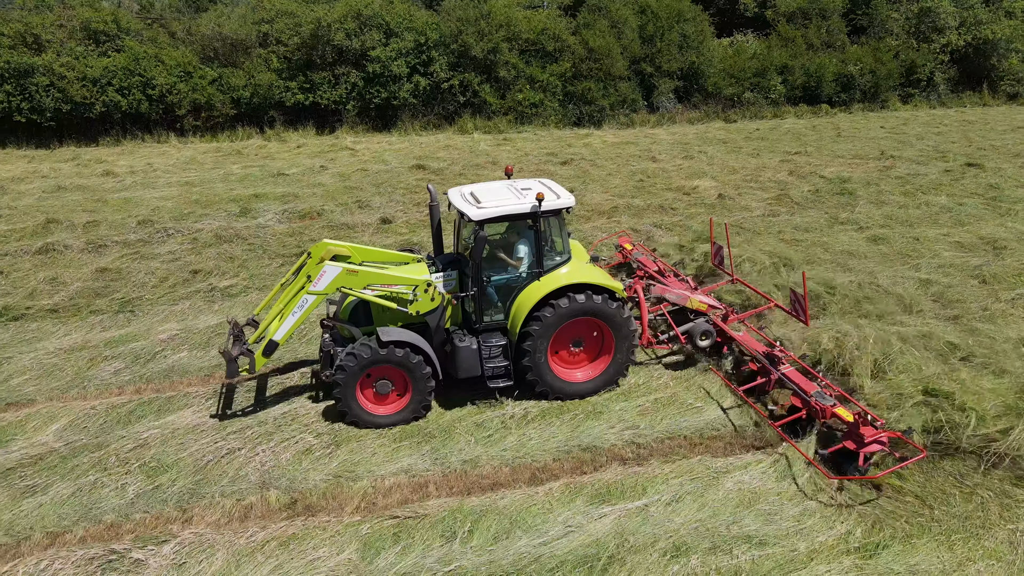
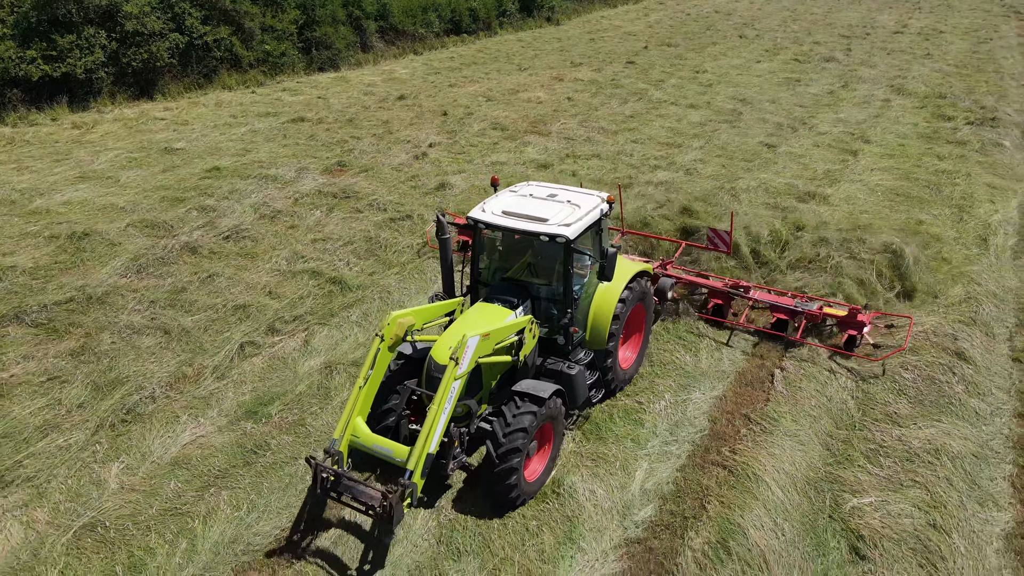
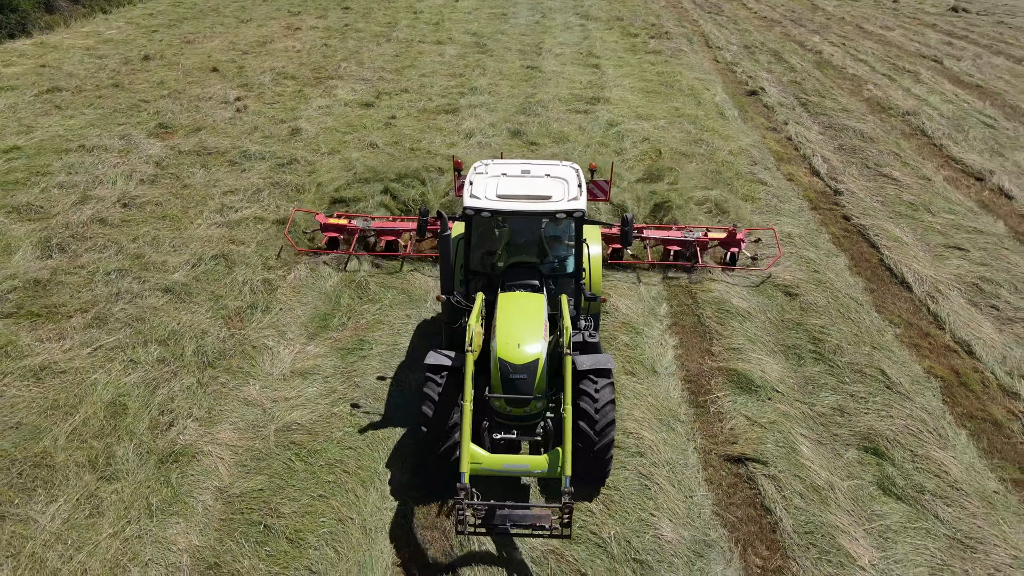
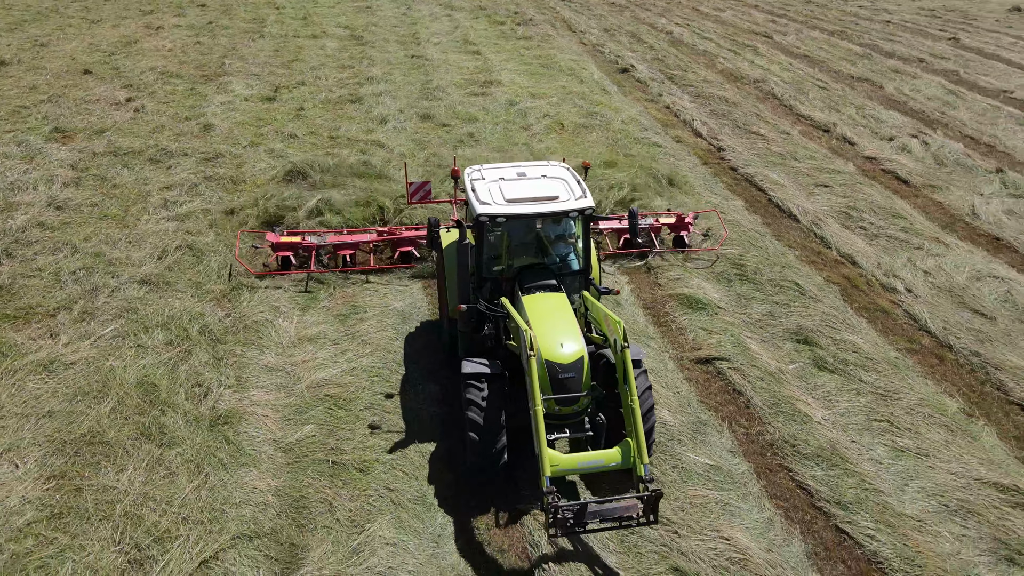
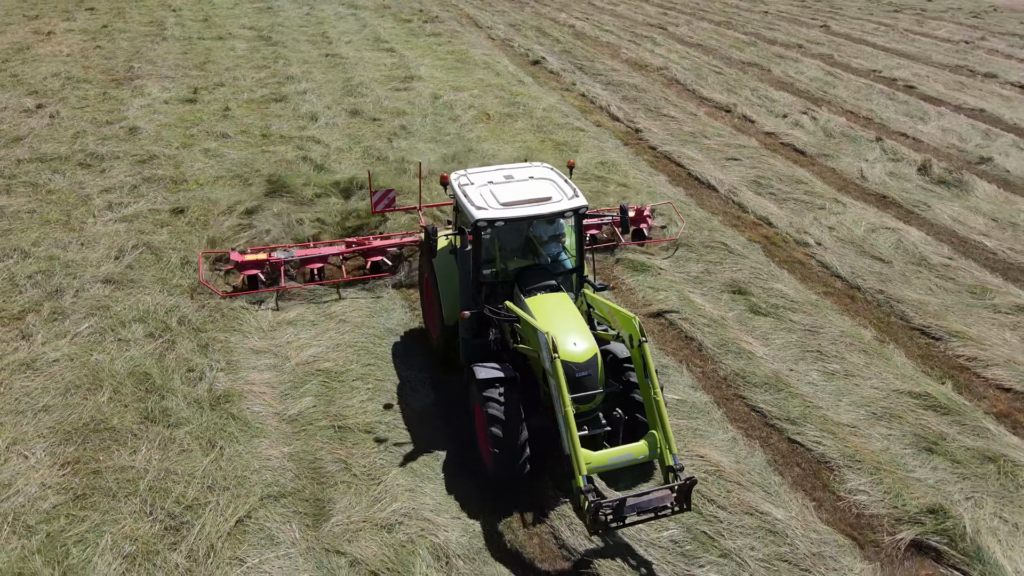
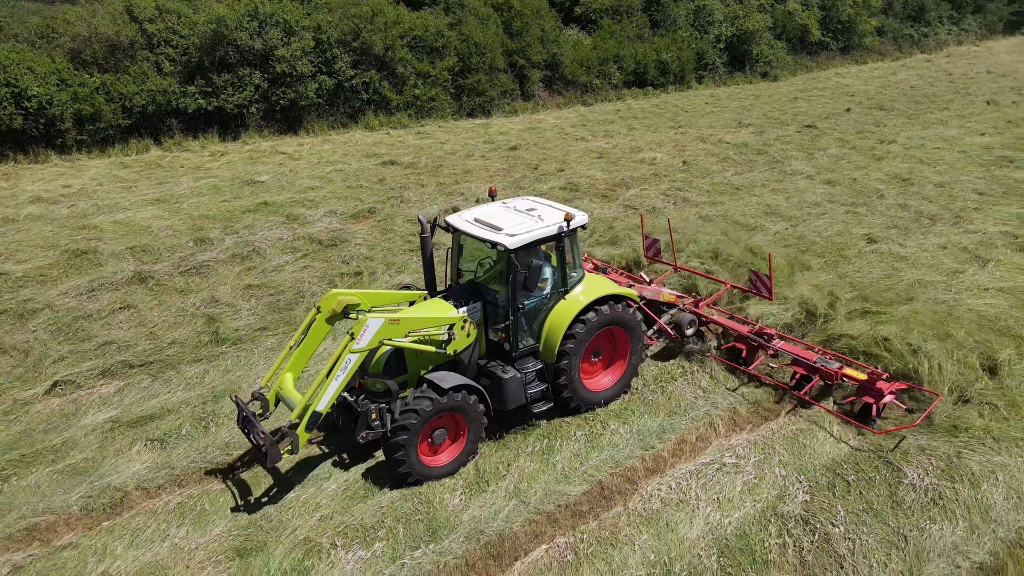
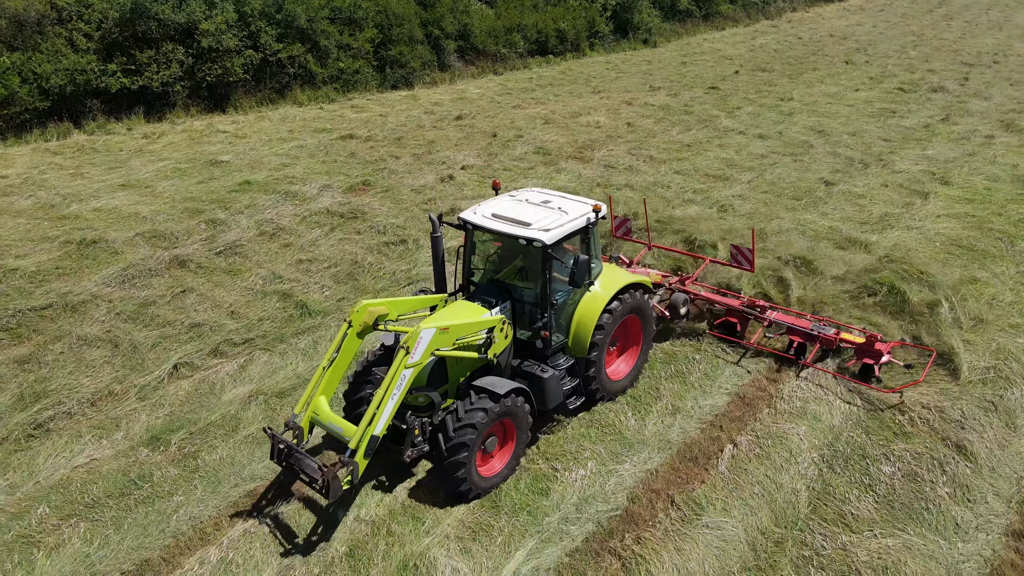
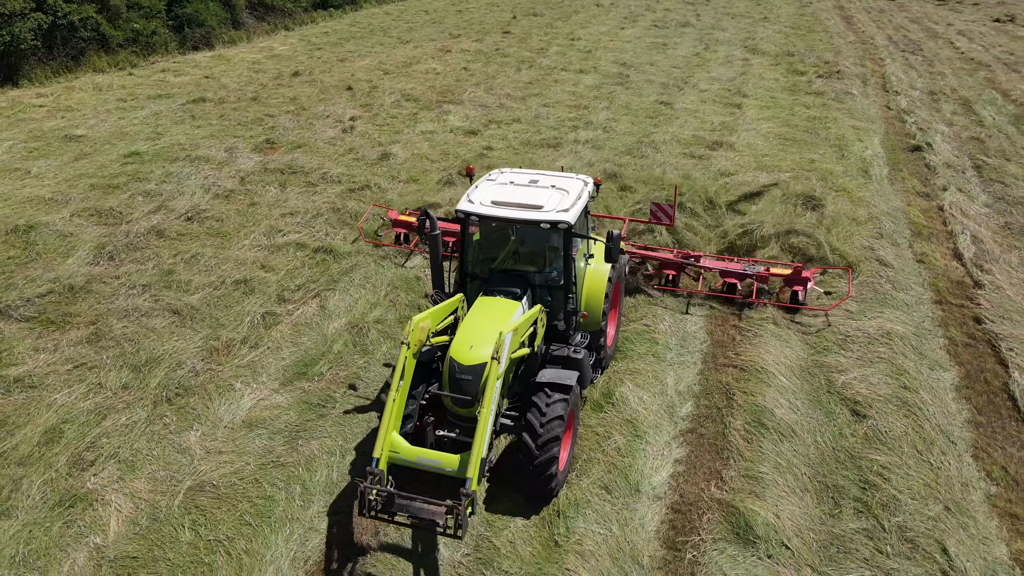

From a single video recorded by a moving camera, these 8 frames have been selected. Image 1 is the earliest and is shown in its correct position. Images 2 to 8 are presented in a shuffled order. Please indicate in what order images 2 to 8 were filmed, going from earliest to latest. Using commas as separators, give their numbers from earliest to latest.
6, 7, 2, 8, 3, 4, 5
